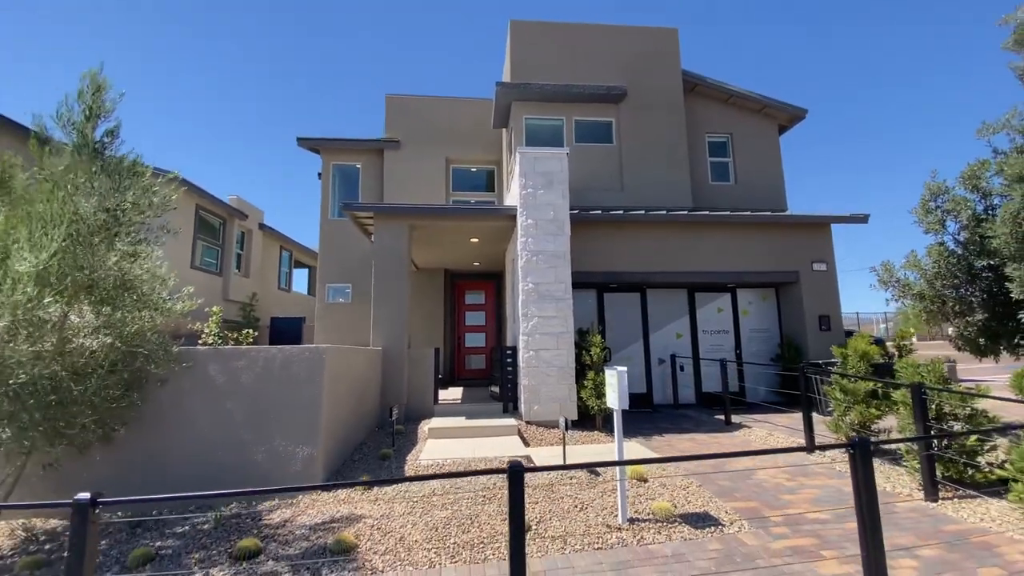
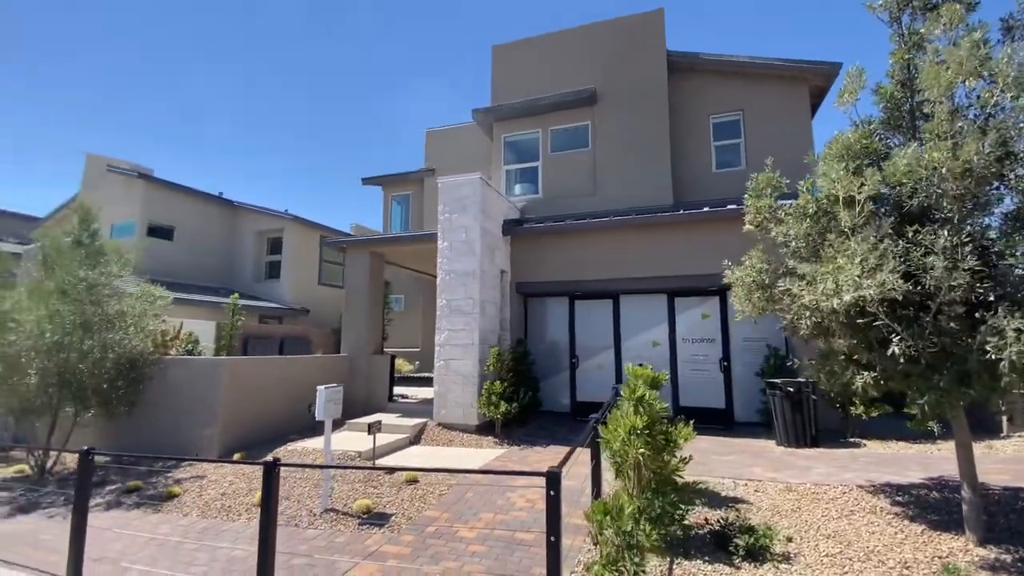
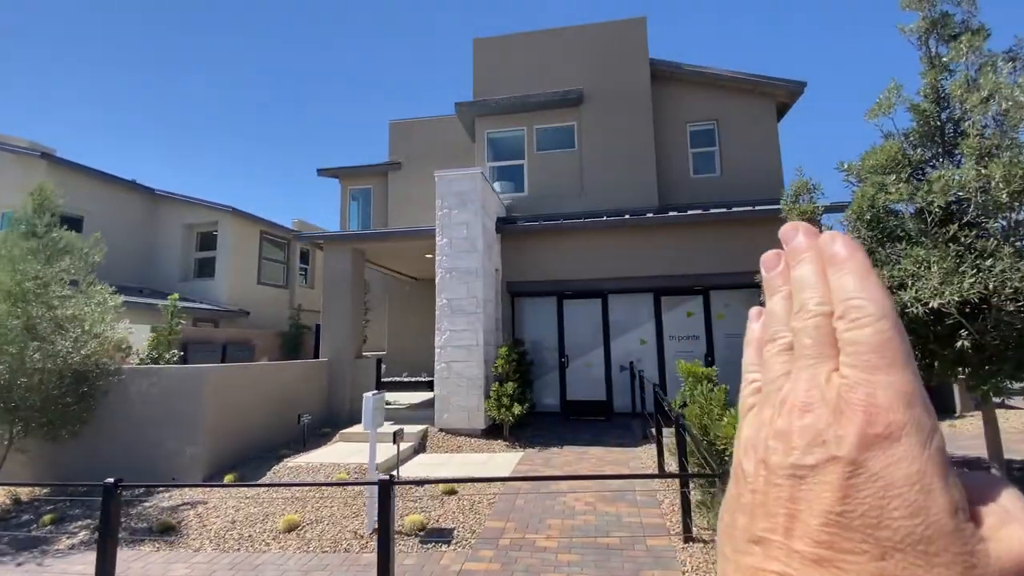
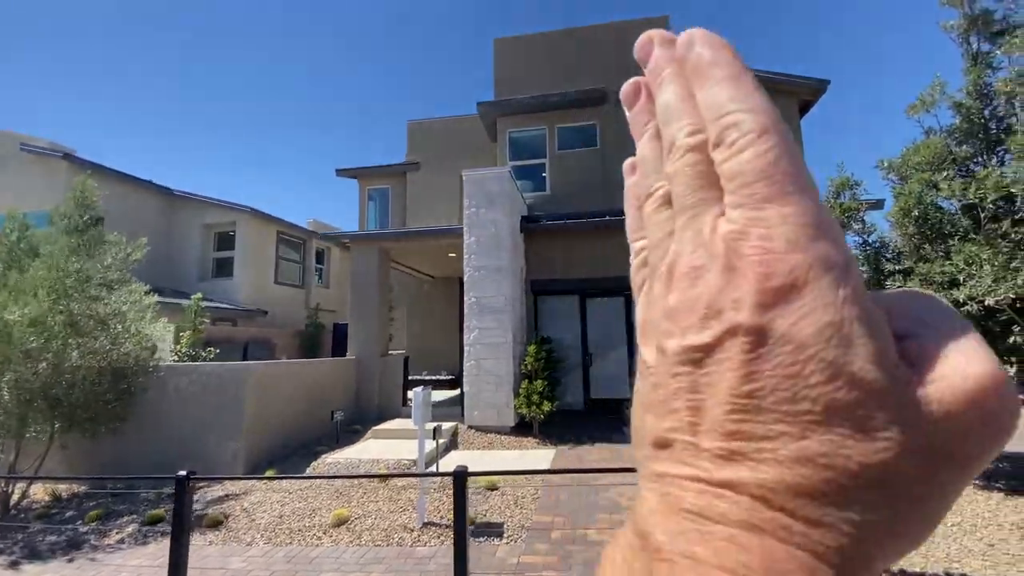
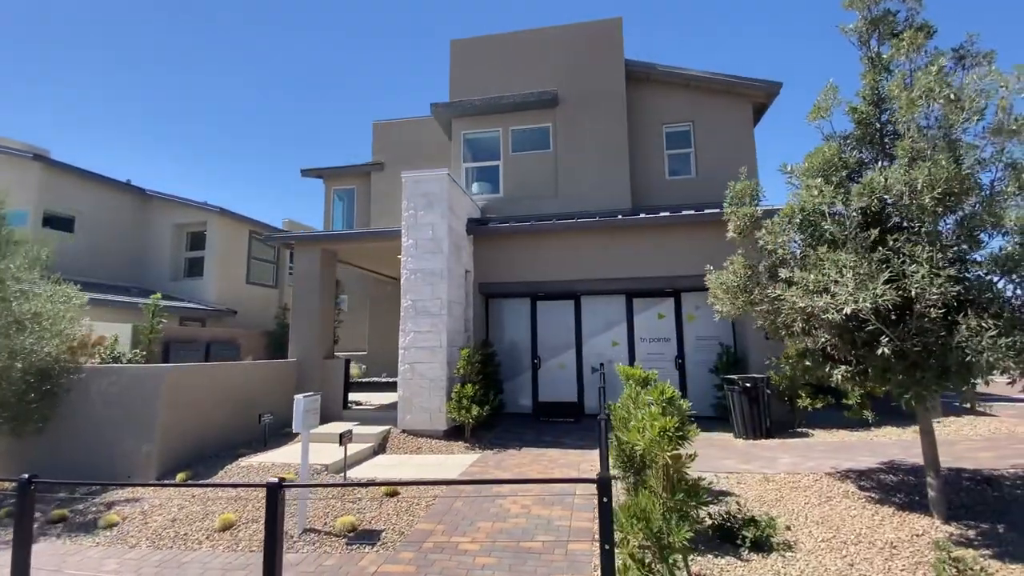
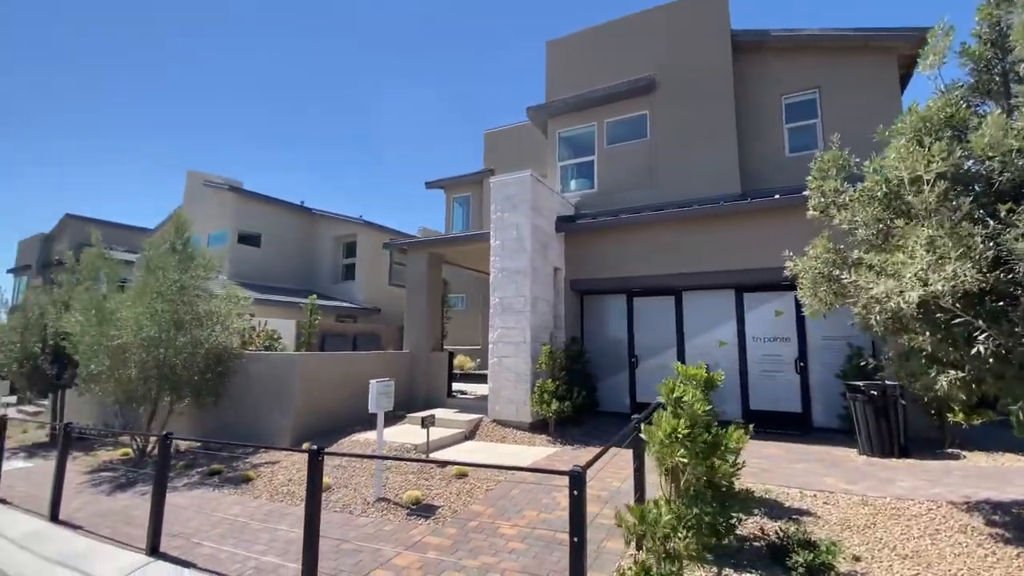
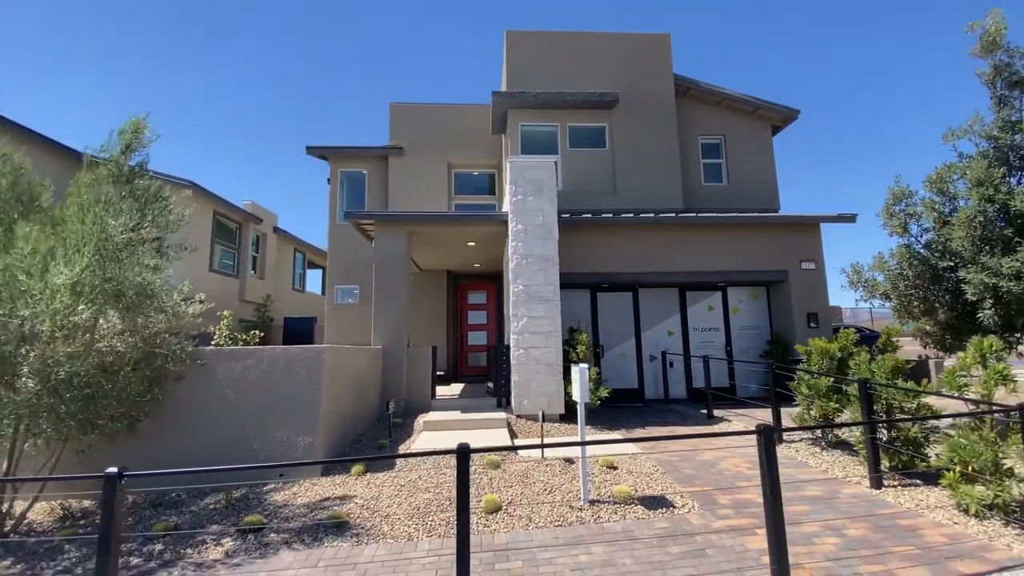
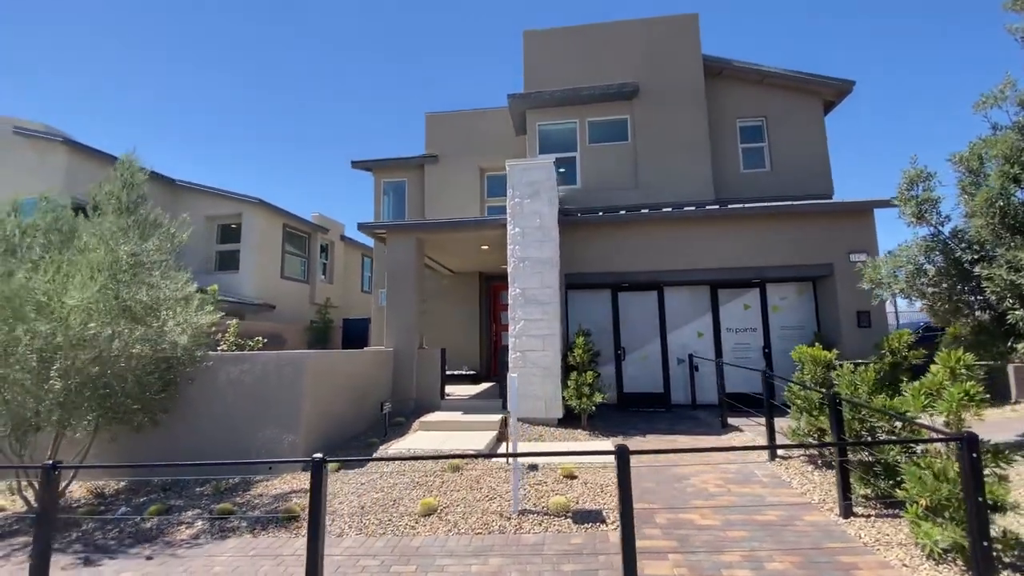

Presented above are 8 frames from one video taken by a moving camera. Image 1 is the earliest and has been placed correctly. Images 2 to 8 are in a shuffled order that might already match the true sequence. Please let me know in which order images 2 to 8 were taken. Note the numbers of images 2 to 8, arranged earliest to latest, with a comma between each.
7, 8, 4, 3, 5, 2, 6
